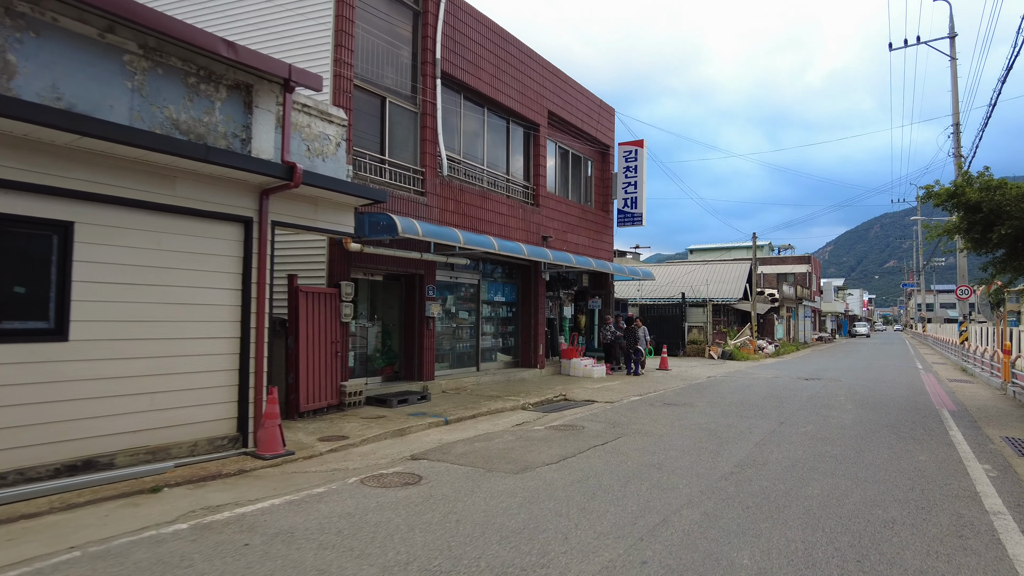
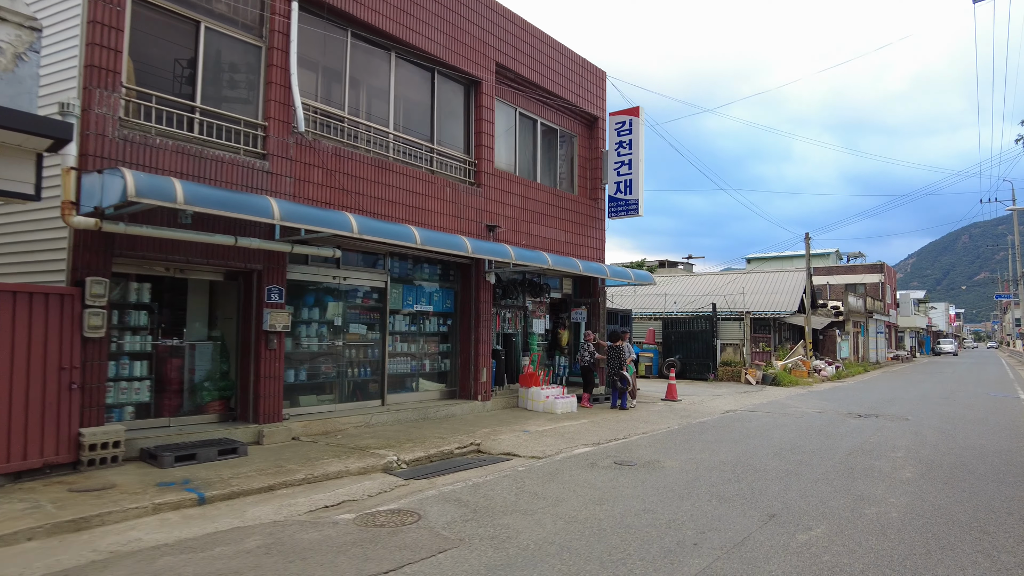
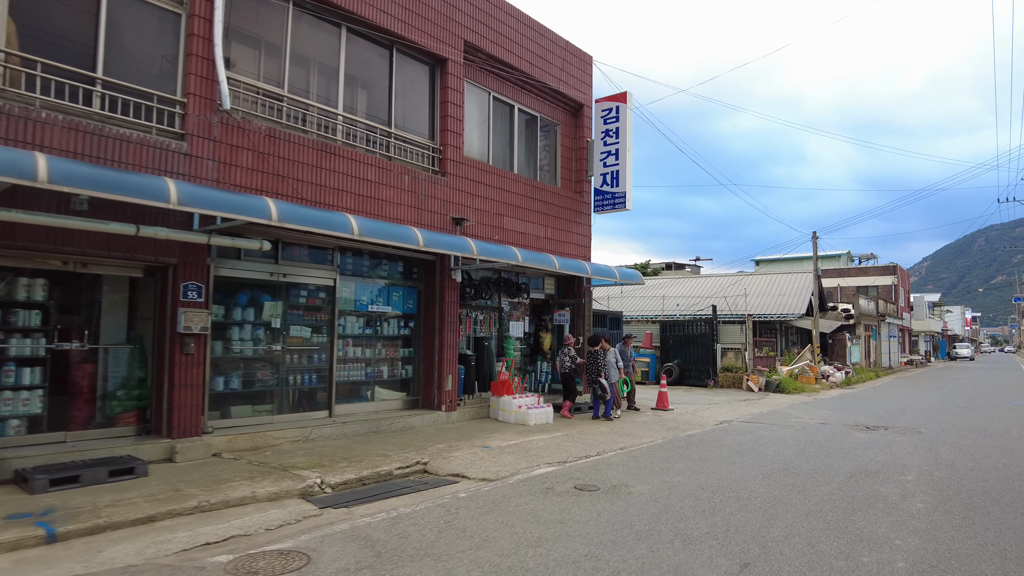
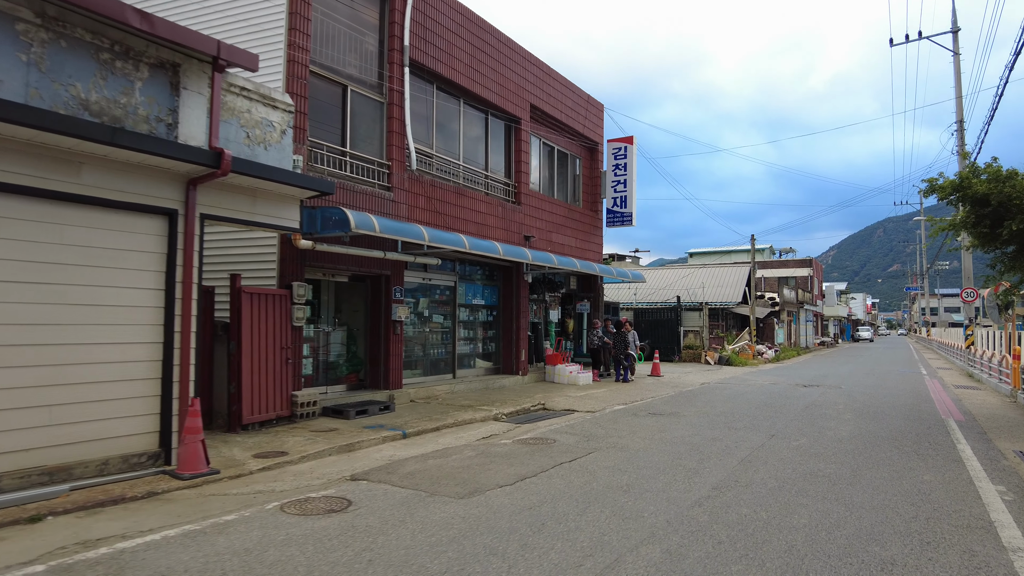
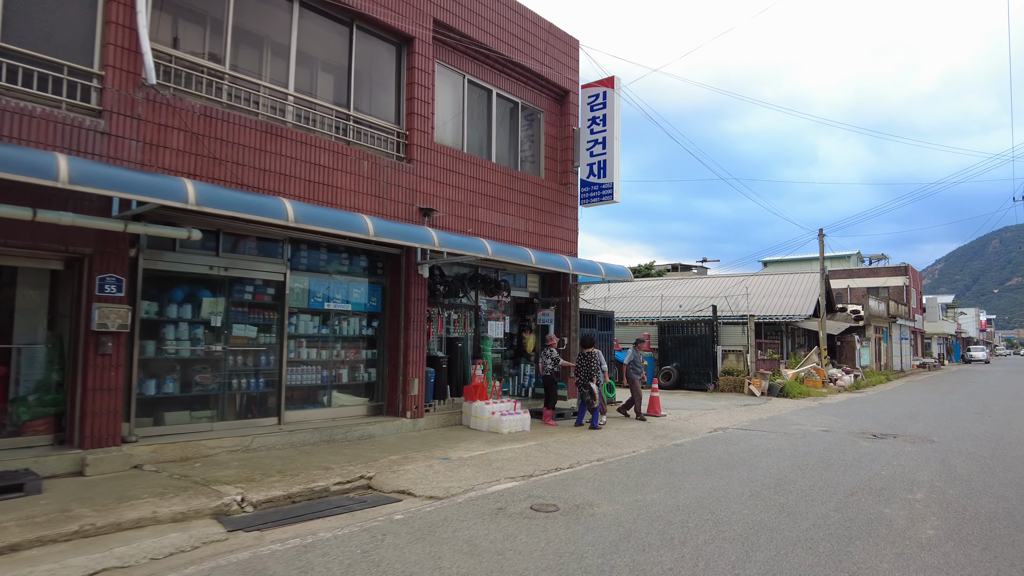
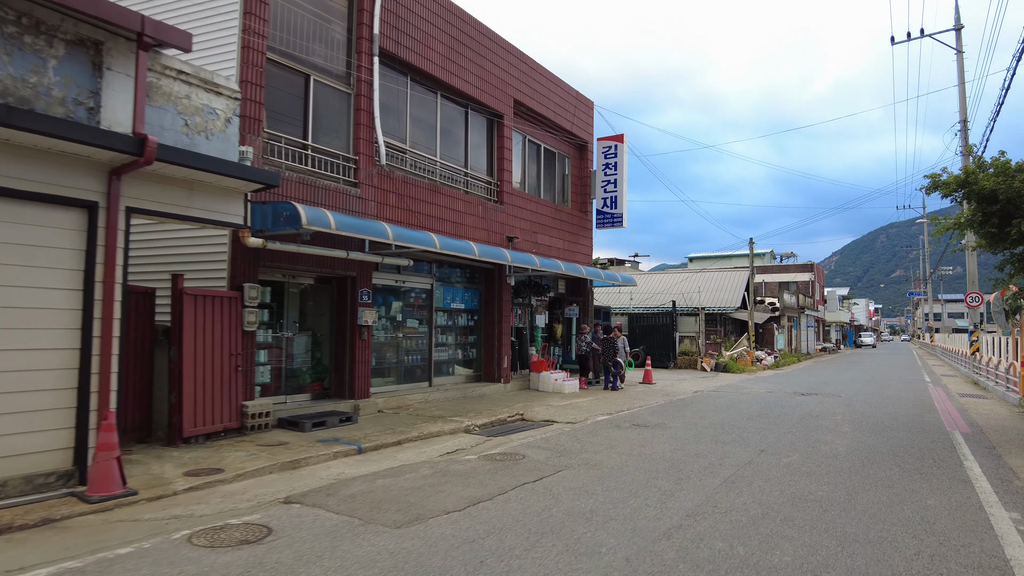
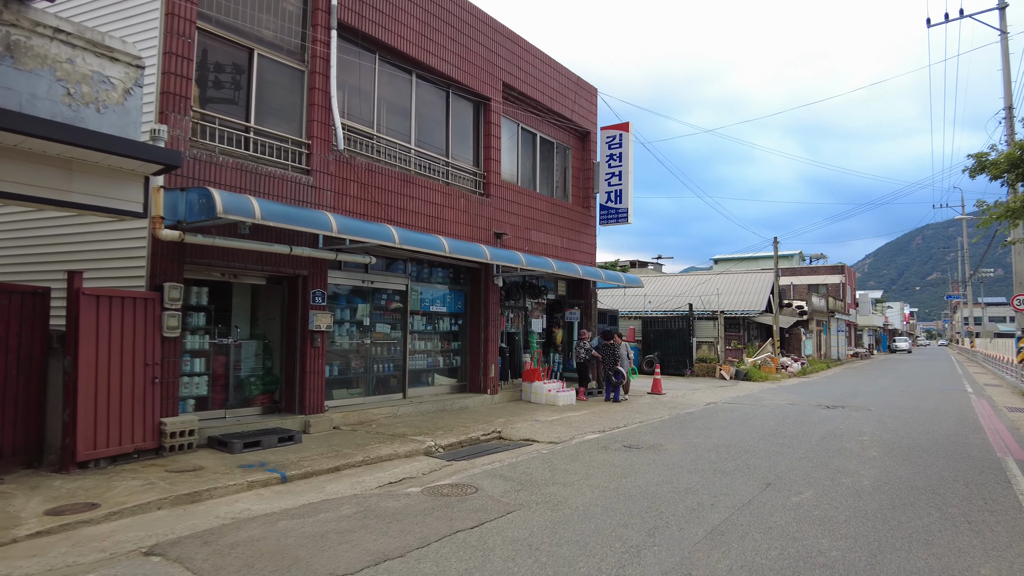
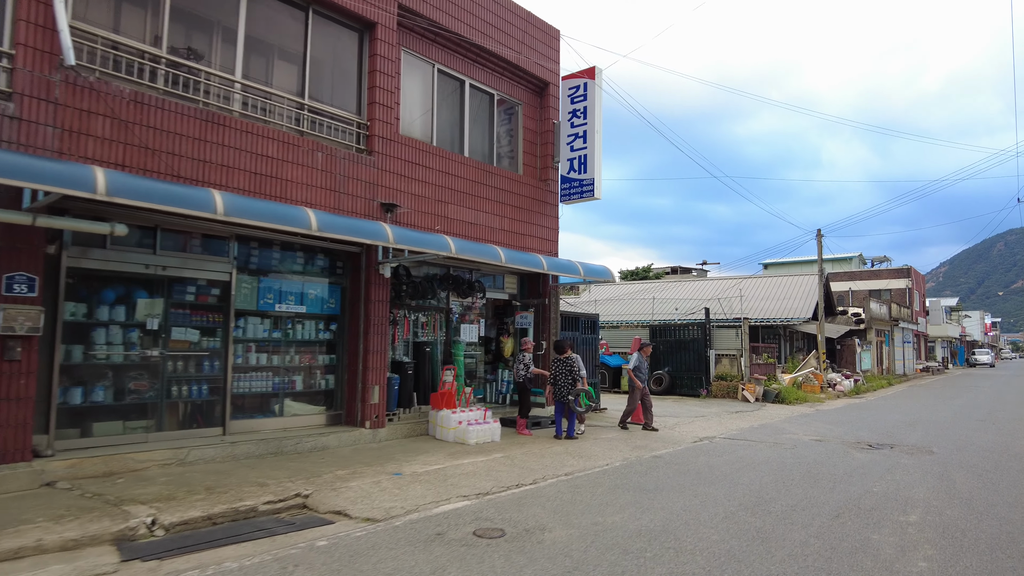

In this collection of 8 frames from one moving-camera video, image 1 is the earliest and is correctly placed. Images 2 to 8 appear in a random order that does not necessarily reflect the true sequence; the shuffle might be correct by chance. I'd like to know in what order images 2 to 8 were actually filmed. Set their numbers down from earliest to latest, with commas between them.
4, 6, 7, 2, 3, 5, 8
